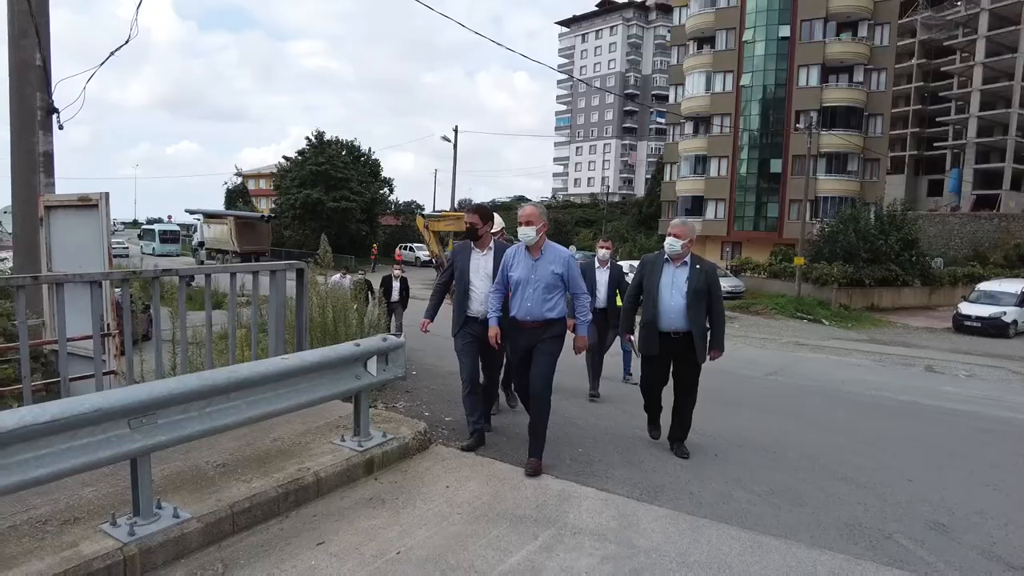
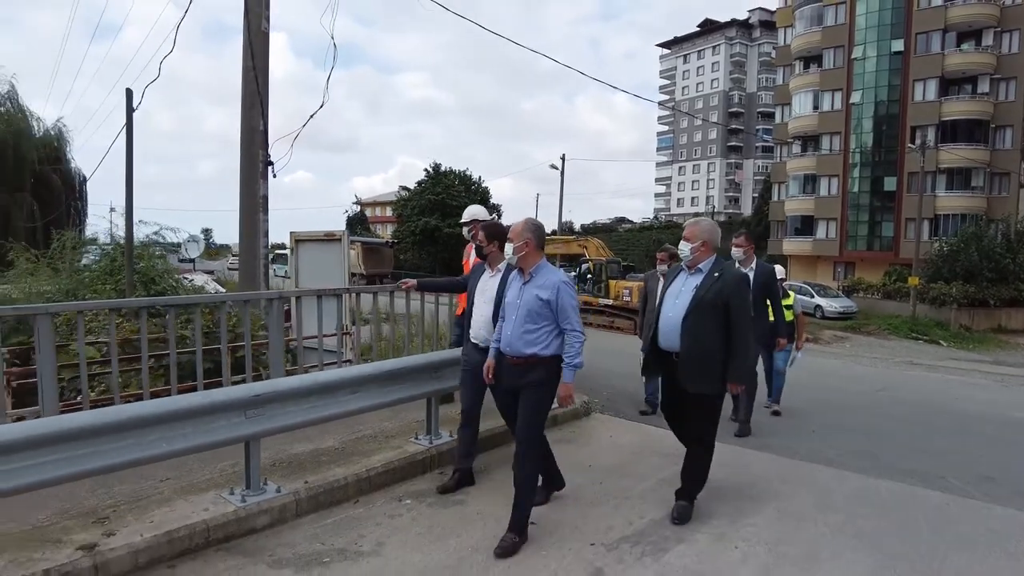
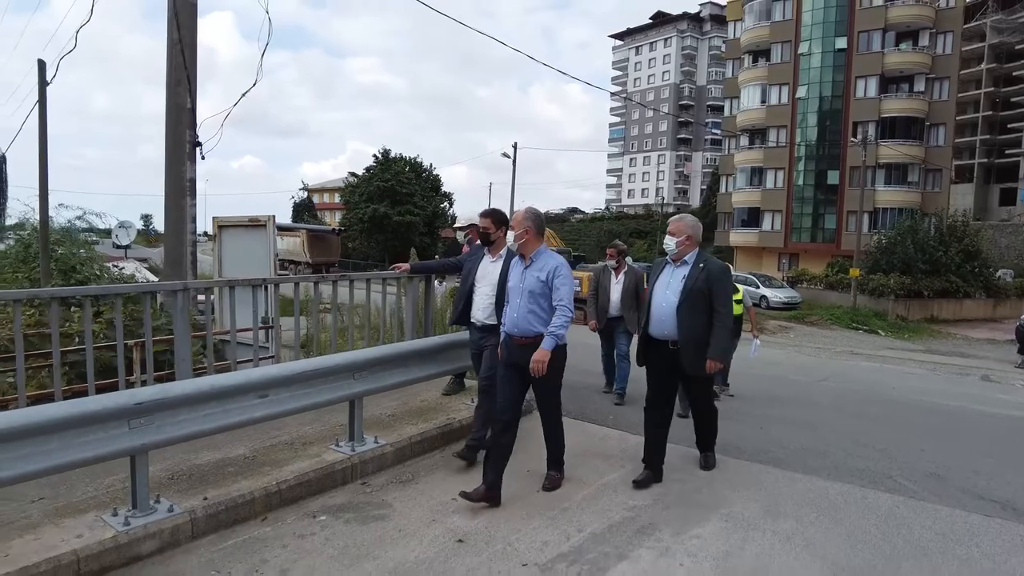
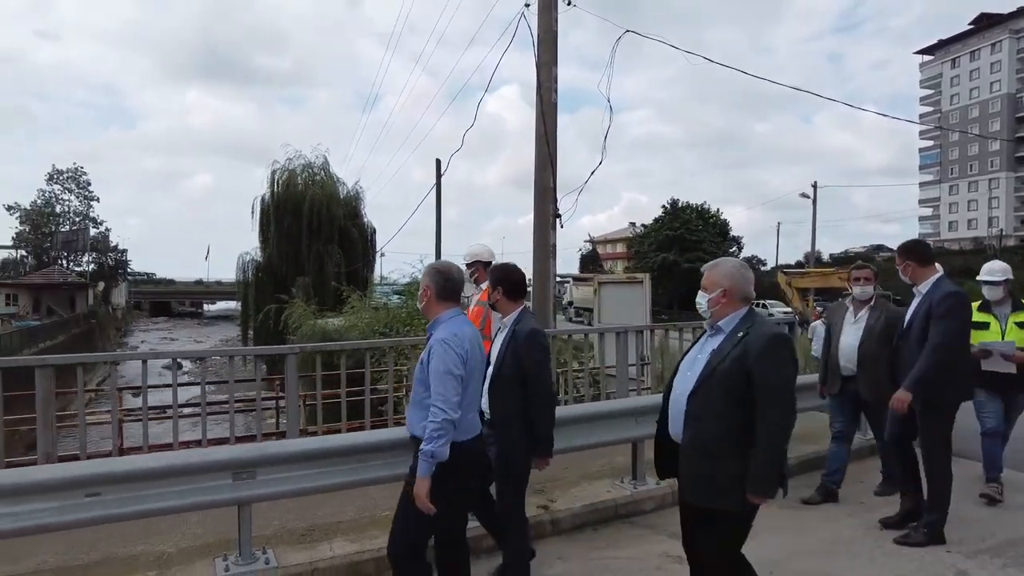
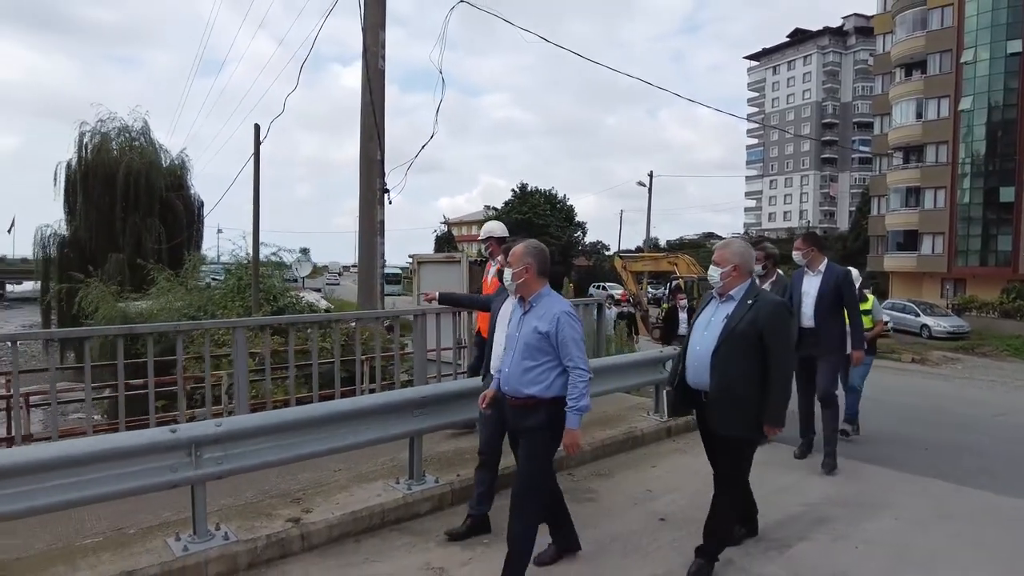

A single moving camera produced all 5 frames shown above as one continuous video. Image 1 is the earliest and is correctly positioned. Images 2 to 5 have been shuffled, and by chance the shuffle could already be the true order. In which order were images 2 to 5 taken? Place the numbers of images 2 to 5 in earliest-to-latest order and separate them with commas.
3, 2, 5, 4
